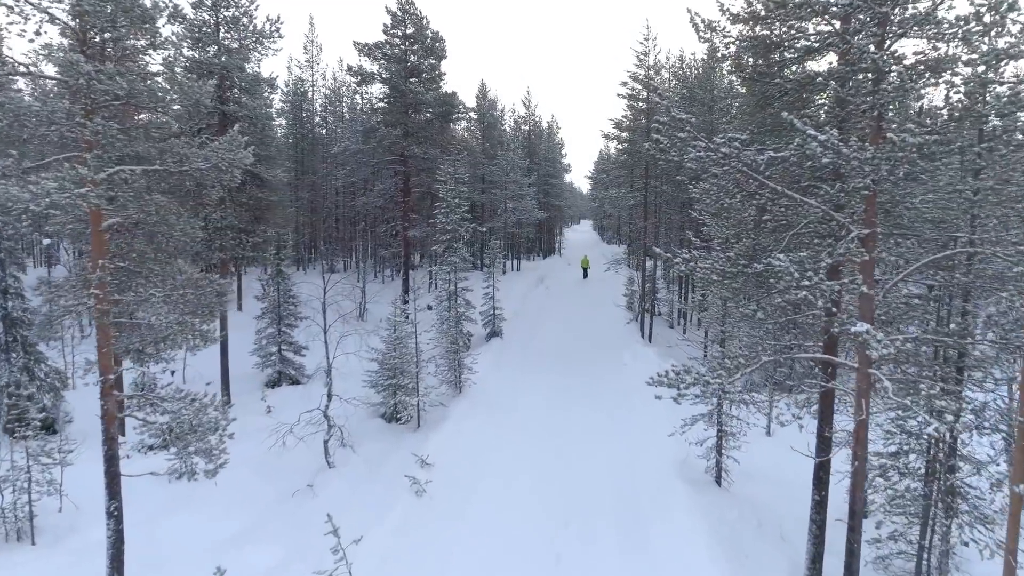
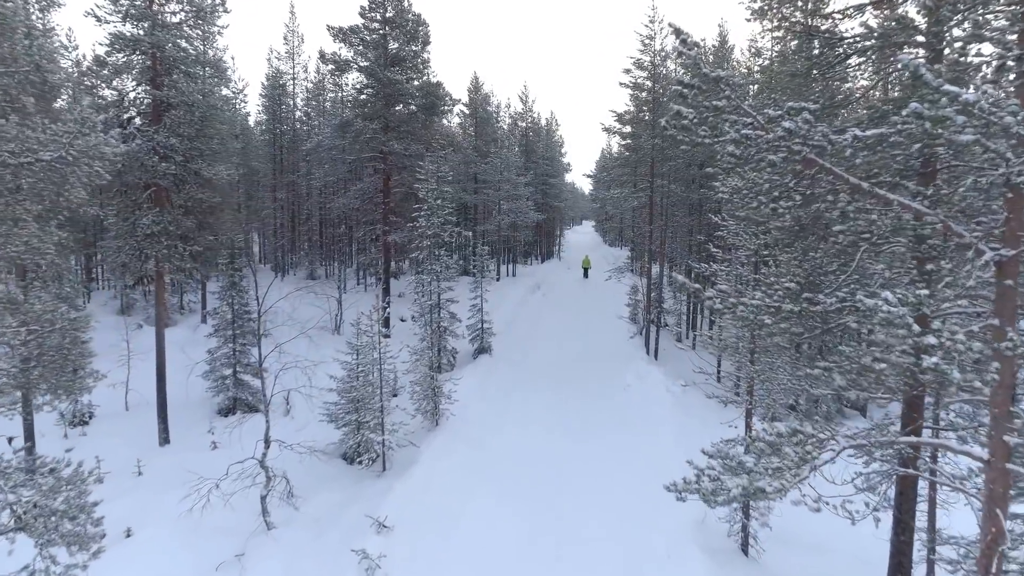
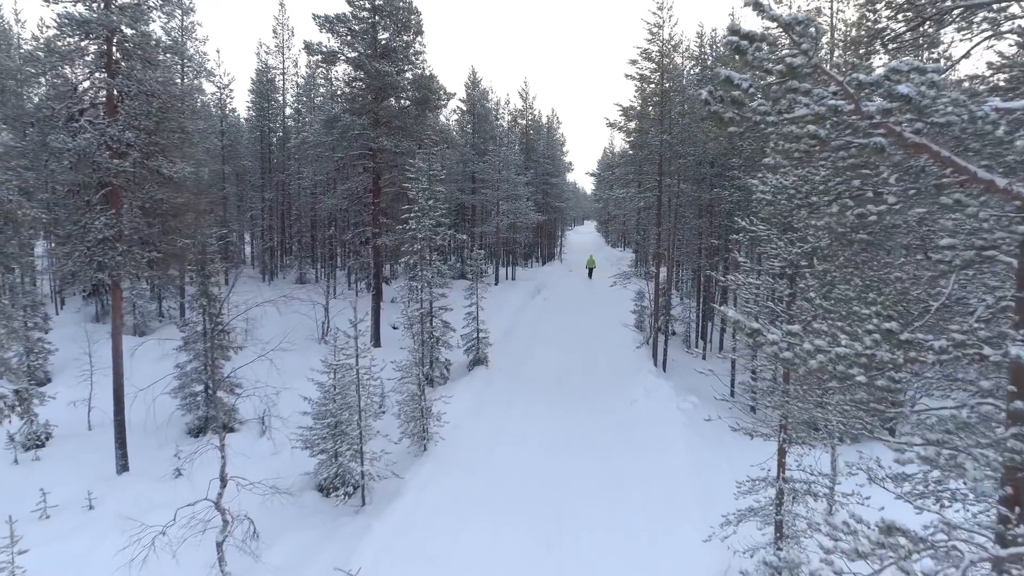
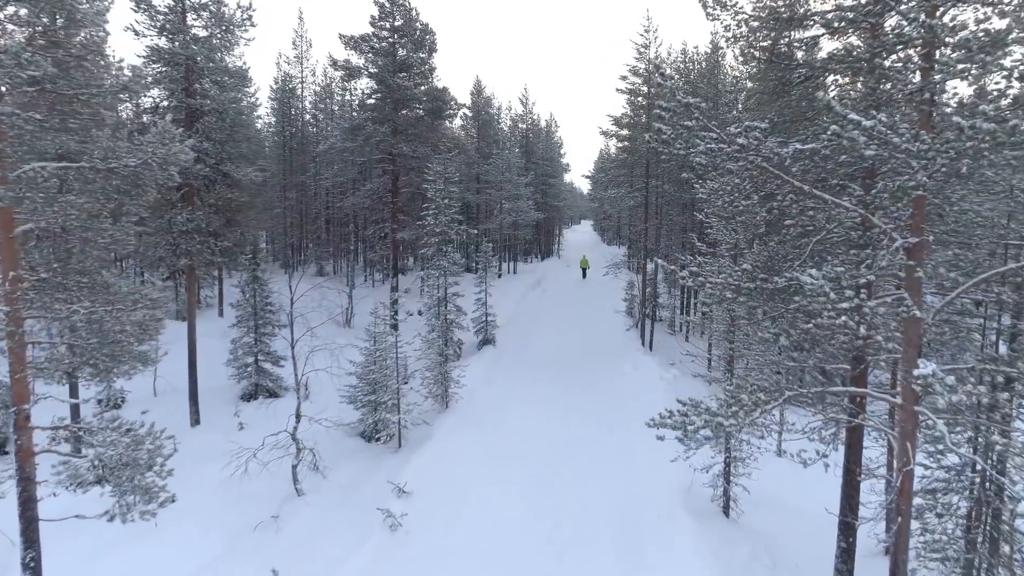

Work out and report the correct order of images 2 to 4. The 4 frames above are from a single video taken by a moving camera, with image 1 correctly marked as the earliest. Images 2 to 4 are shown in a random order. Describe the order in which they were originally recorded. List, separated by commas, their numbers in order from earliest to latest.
4, 2, 3
